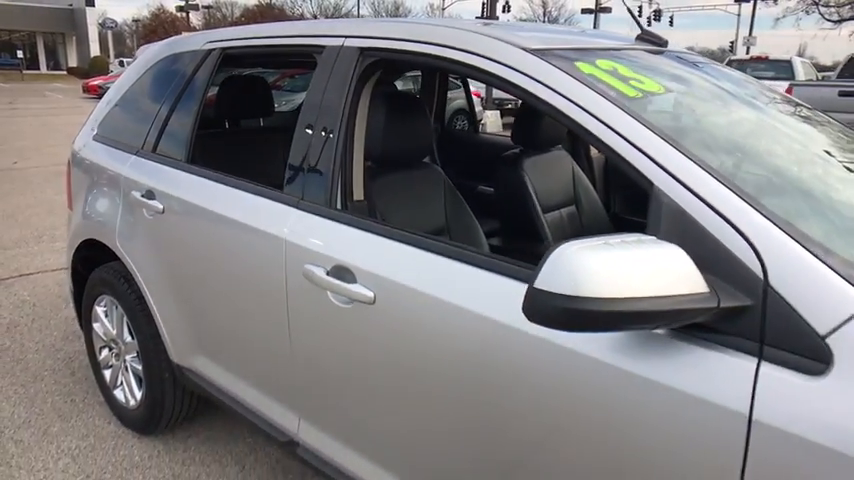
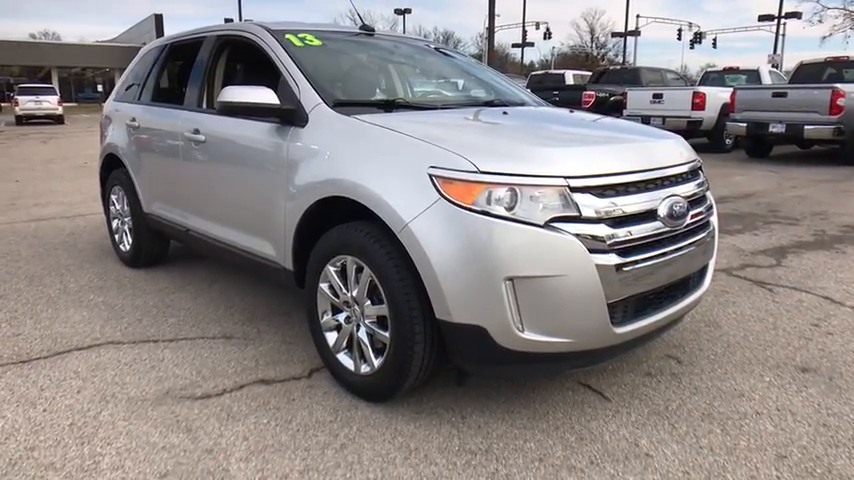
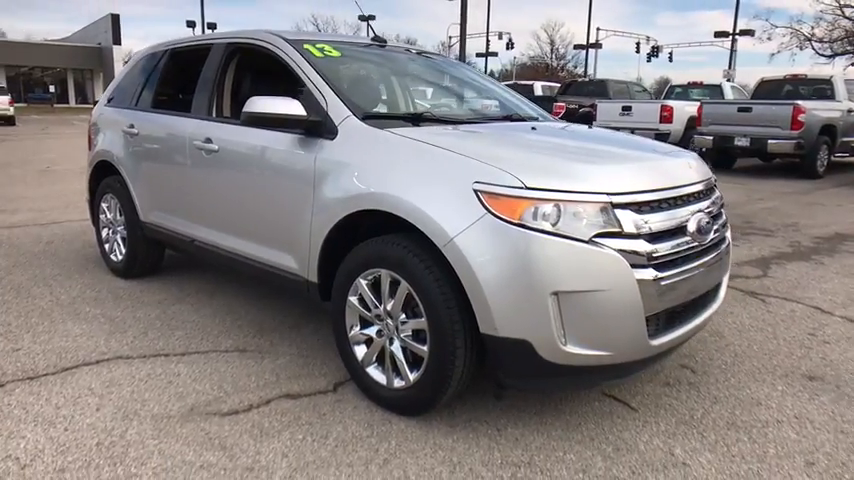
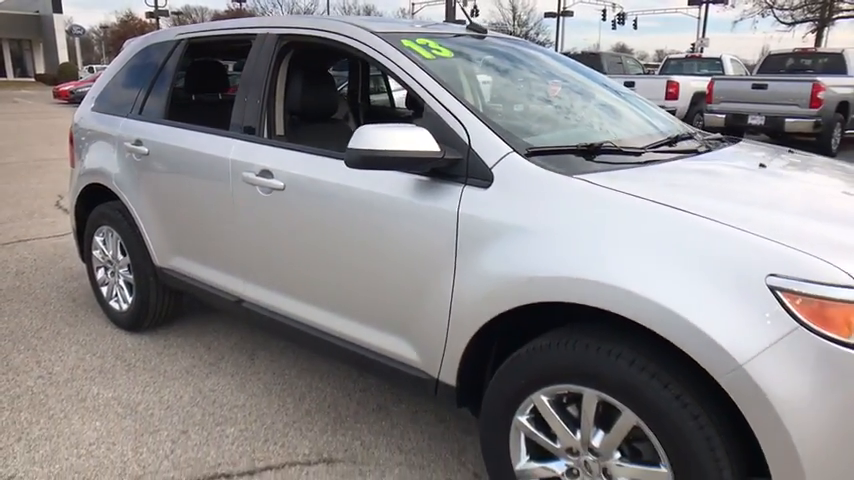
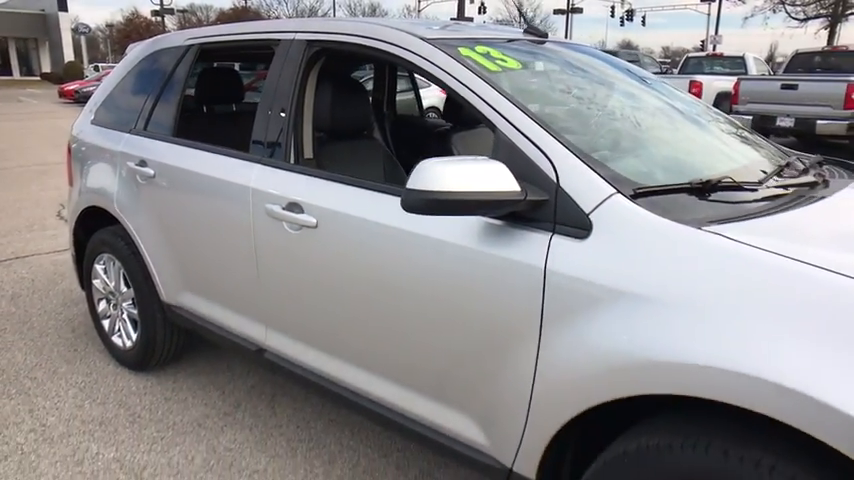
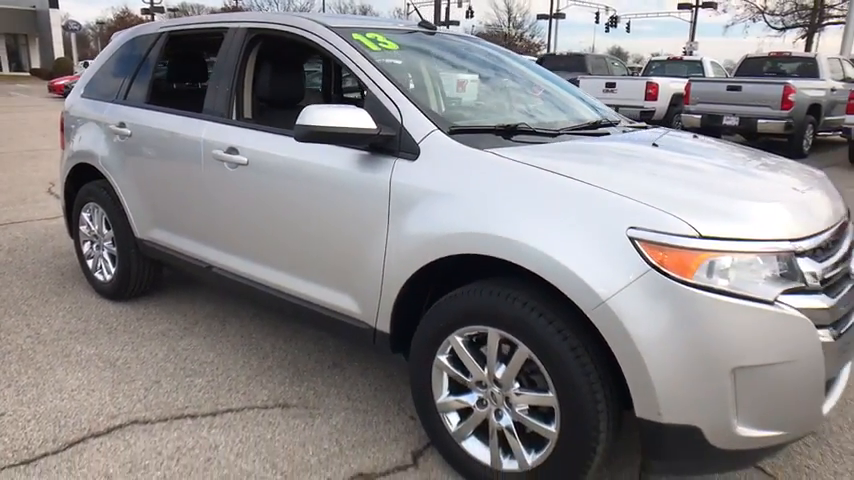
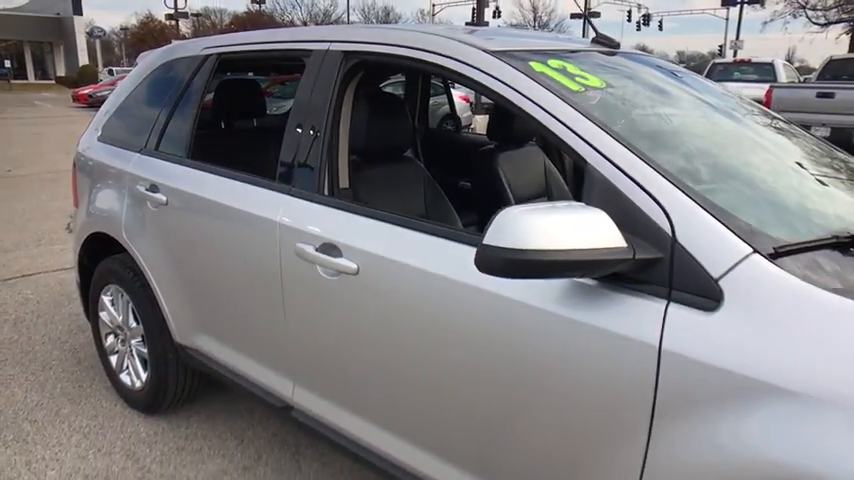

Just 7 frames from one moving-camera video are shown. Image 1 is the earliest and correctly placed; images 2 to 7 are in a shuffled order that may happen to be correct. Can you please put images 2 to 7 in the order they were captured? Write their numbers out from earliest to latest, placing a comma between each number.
7, 5, 4, 6, 3, 2
